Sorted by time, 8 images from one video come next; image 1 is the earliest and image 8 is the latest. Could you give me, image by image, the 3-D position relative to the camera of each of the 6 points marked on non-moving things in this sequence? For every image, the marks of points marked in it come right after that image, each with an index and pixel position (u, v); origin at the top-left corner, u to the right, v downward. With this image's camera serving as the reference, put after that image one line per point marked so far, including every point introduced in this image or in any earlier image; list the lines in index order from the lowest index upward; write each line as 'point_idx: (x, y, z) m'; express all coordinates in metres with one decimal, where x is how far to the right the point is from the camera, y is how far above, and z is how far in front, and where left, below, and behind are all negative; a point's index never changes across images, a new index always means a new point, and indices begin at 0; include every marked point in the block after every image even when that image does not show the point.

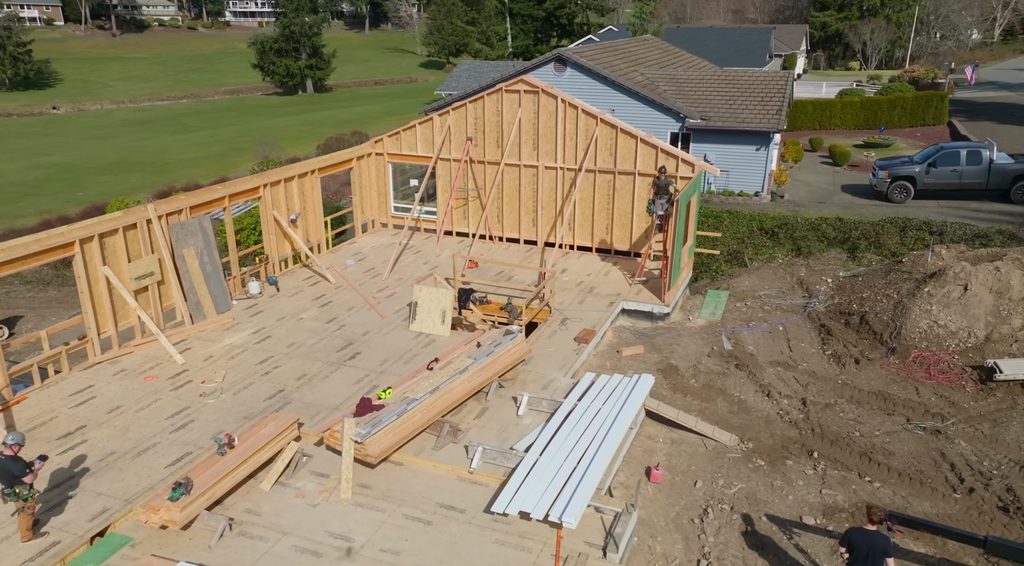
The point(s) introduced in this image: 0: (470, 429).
0: (-0.4, -1.9, +9.3) m
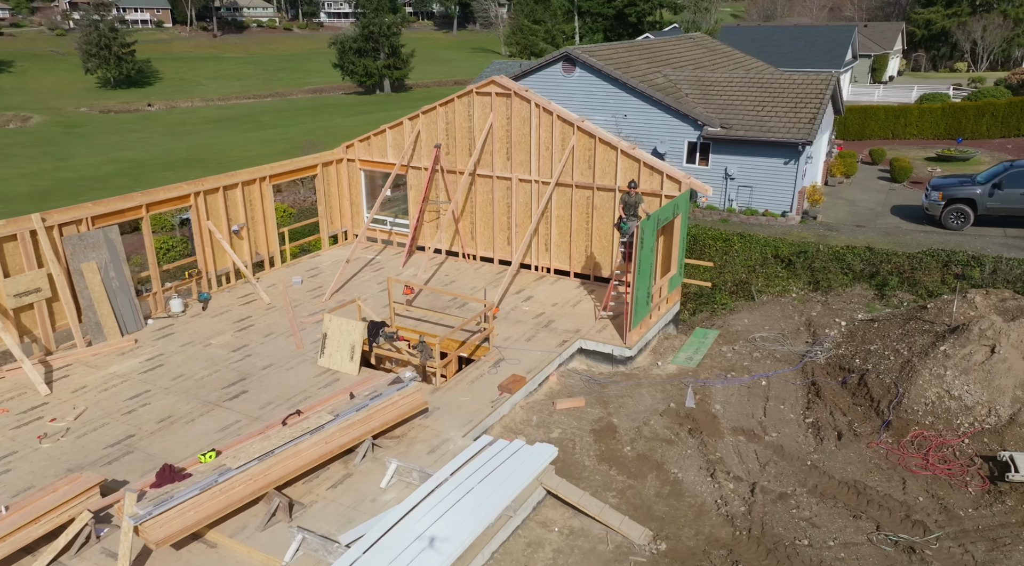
0: (-2.1, -2.5, +7.7) m
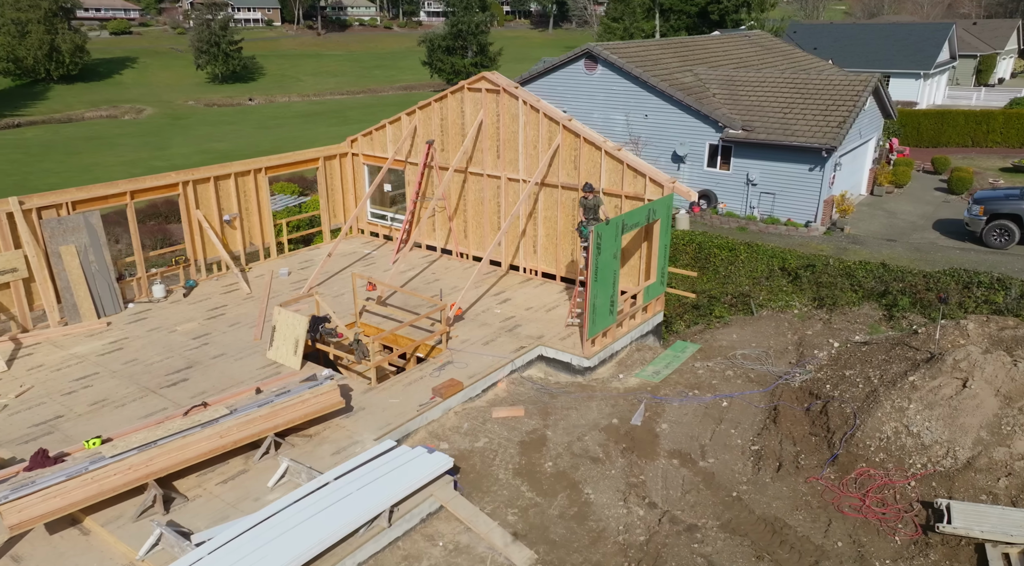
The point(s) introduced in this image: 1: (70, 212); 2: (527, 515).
0: (-3.4, -2.4, +7.7) m
1: (-7.8, +1.3, +12.3) m
2: (+0.2, -2.7, +8.2) m
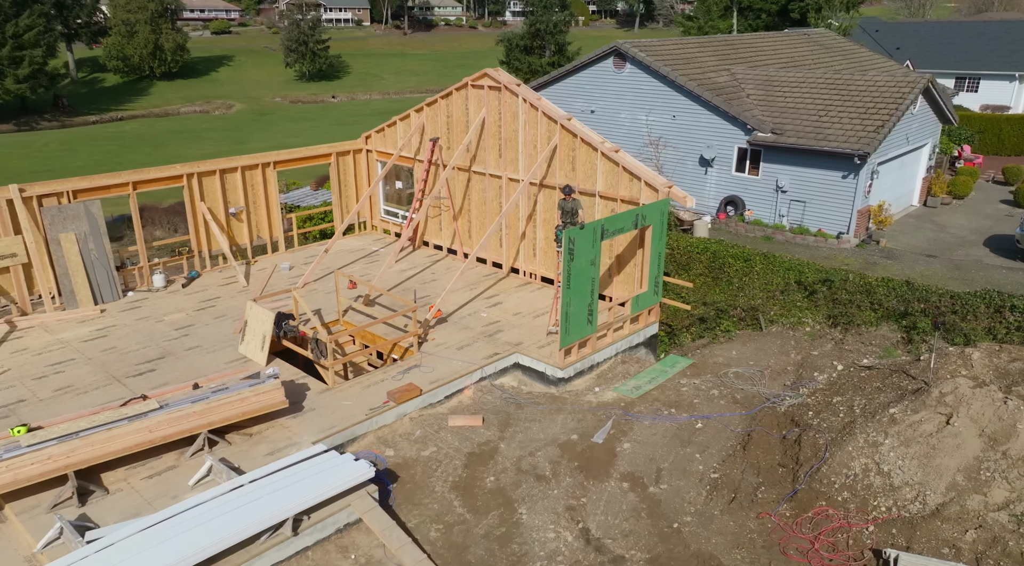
0: (-4.3, -2.3, +7.7) m
1: (-8.0, +1.5, +12.7) m
2: (-0.7, -2.8, +7.9) m
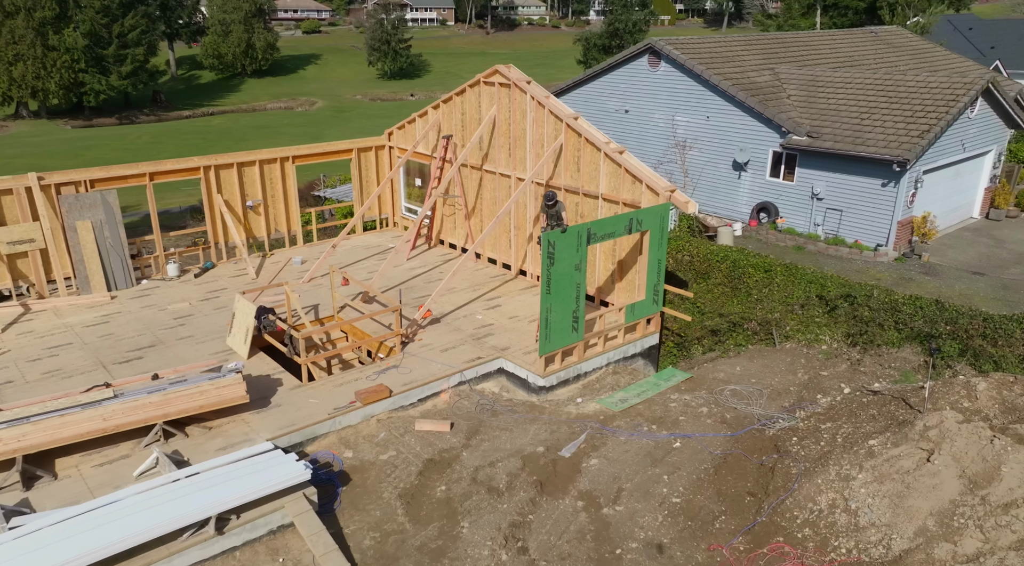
0: (-5.0, -2.2, +7.8) m
1: (-8.0, +1.8, +13.2) m
2: (-1.4, -2.8, +7.6) m
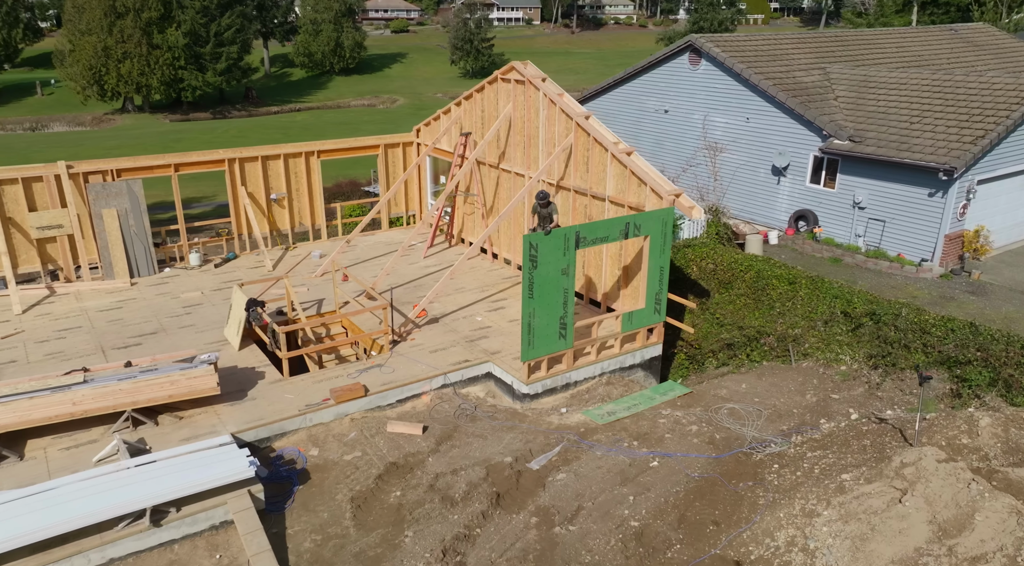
0: (-5.5, -2.0, +8.1) m
1: (-7.8, +2.0, +13.8) m
2: (-2.0, -2.8, +7.5) m
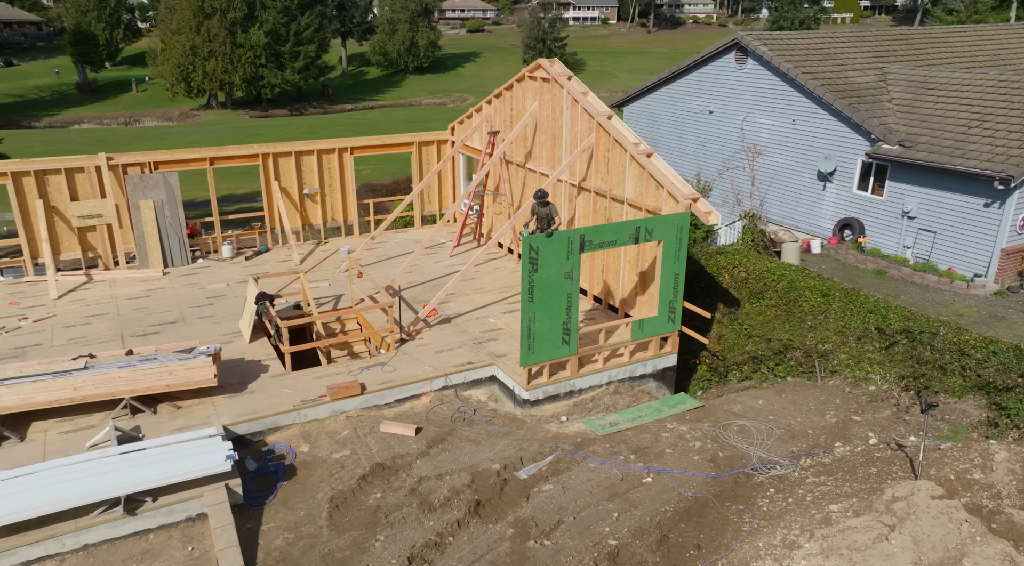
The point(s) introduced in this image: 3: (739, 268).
0: (-5.7, -1.9, +8.4) m
1: (-7.3, +2.3, +14.3) m
2: (-2.3, -2.8, +7.5) m
3: (+4.7, +0.3, +14.5) m
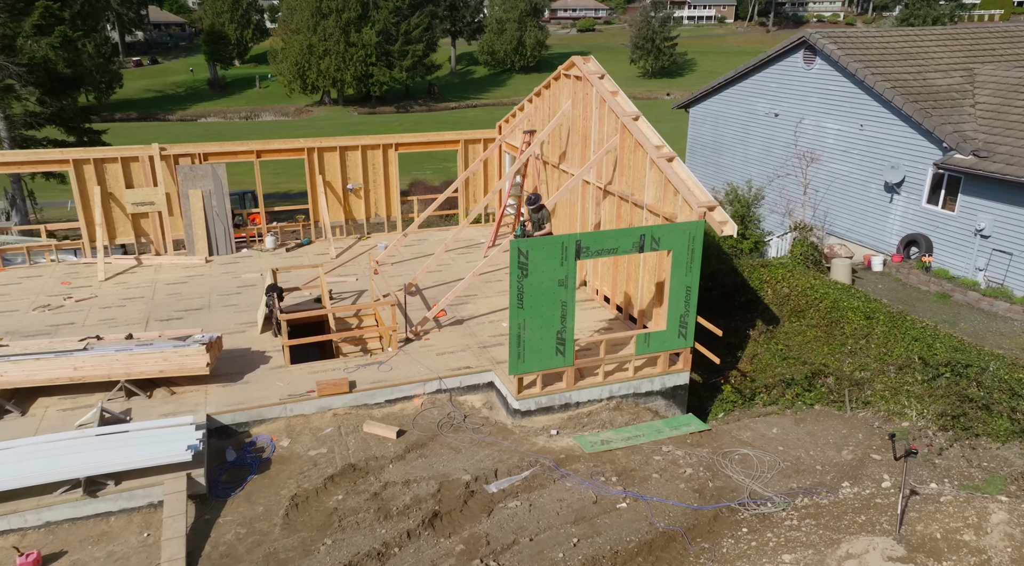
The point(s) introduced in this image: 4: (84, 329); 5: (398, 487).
0: (-6.1, -1.7, +8.9) m
1: (-6.6, +2.5, +14.9) m
2: (-2.8, -2.7, +7.5) m
3: (+5.2, 0.0, +13.4) m
4: (-6.9, -0.7, +11.4) m
5: (-1.3, -2.4, +8.3) m
